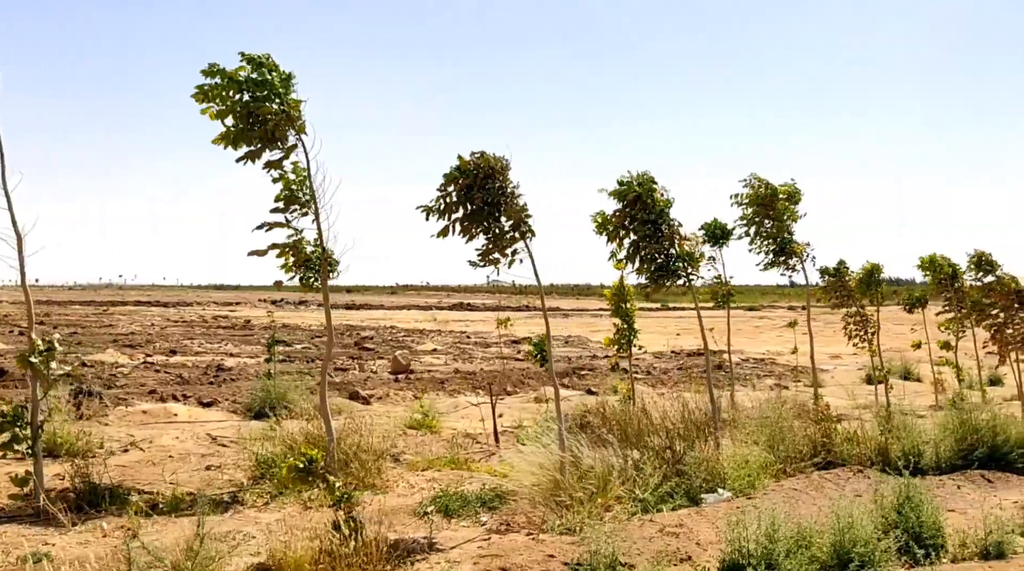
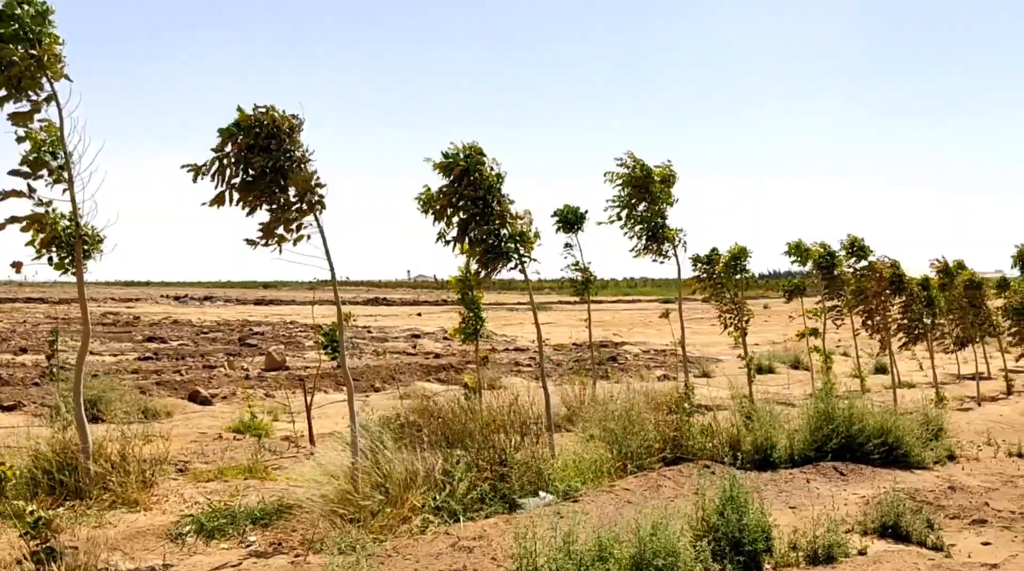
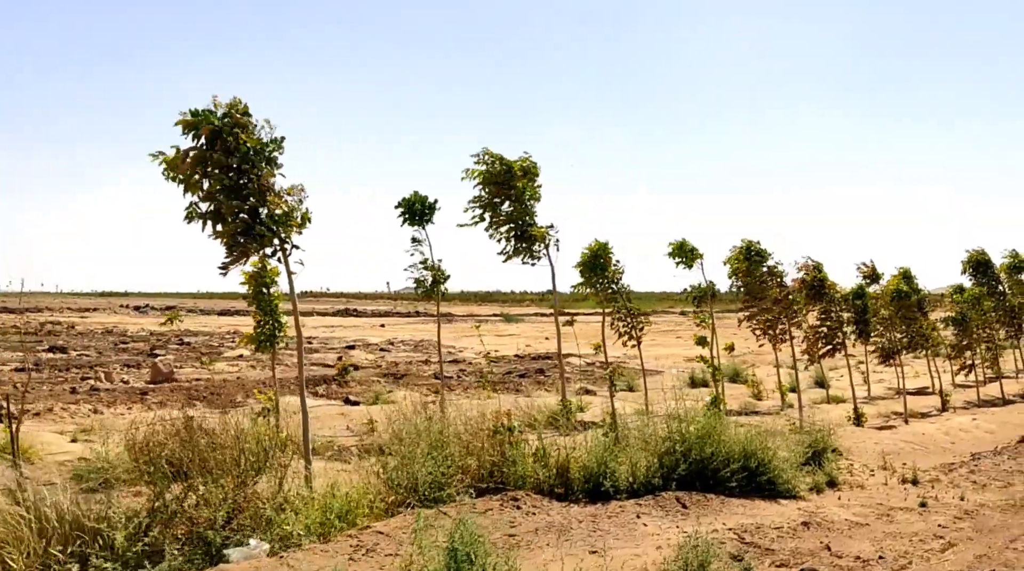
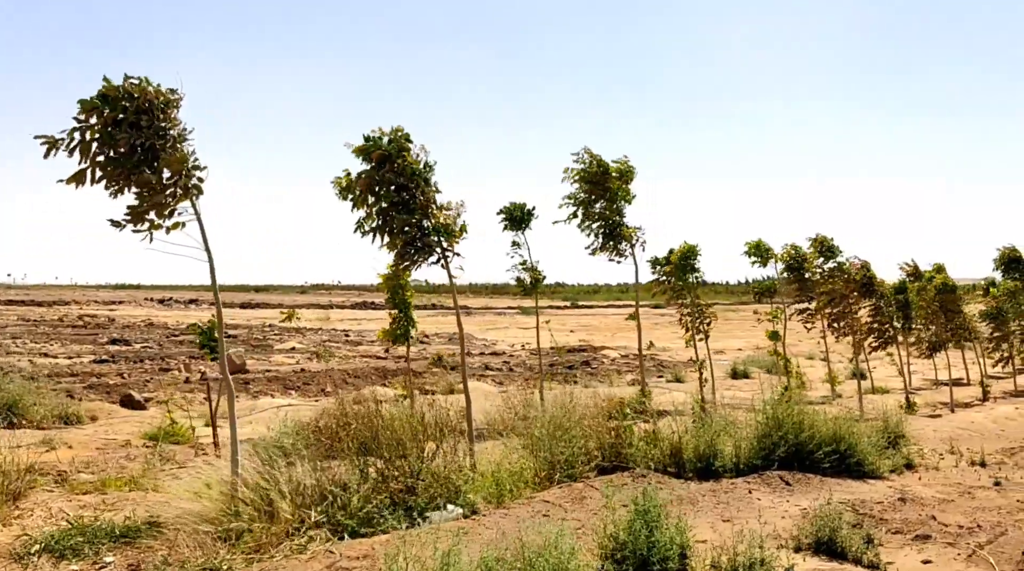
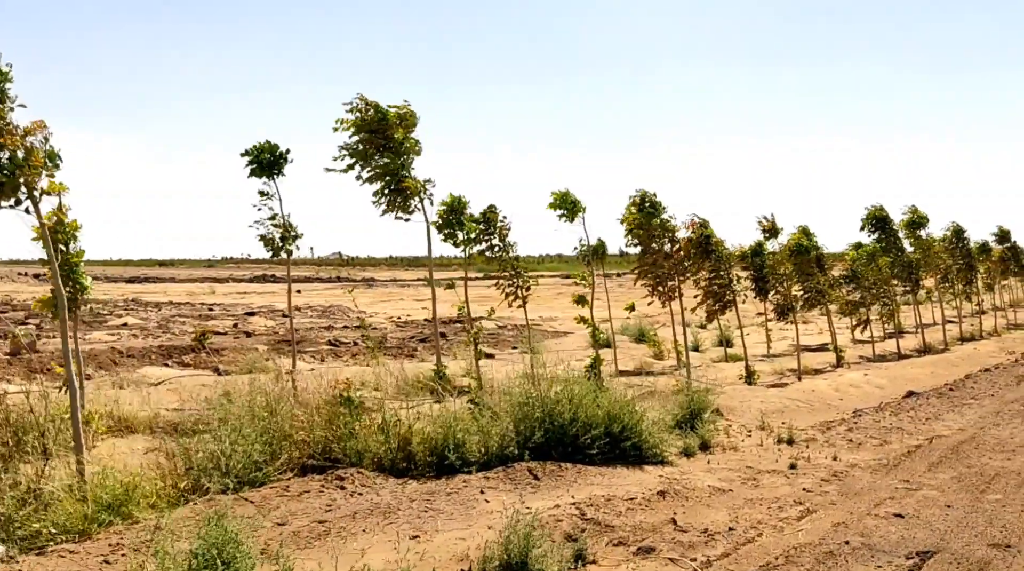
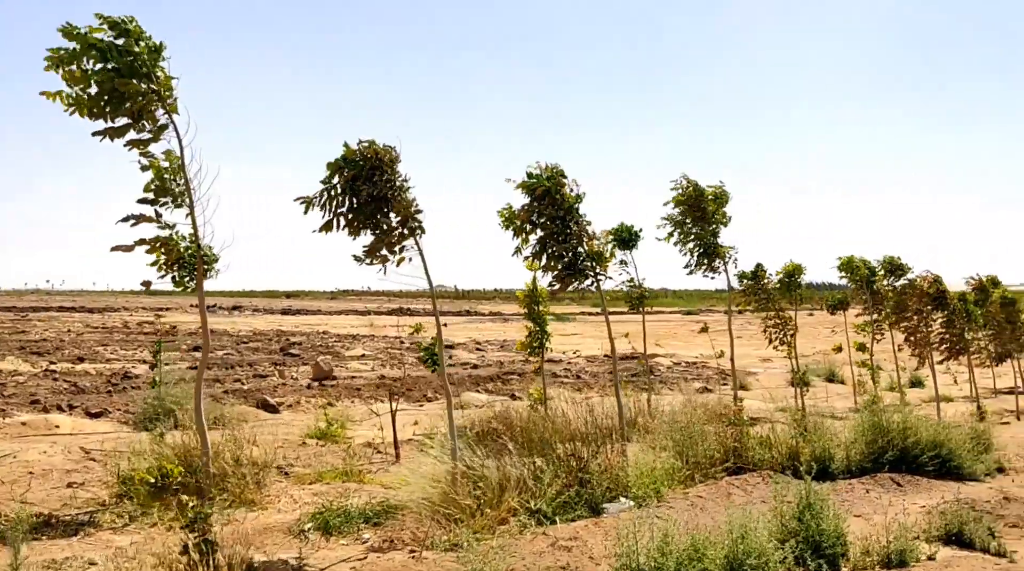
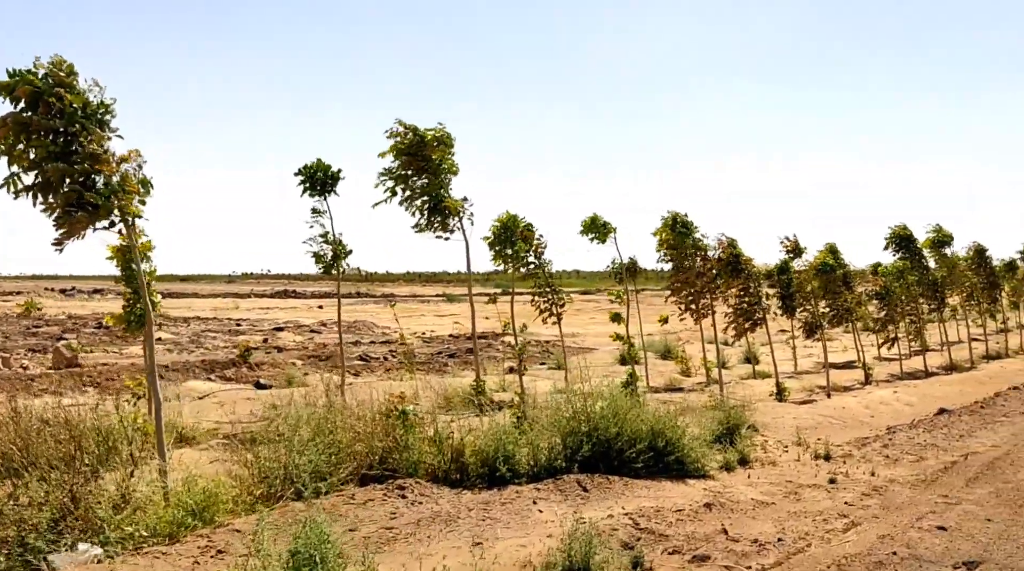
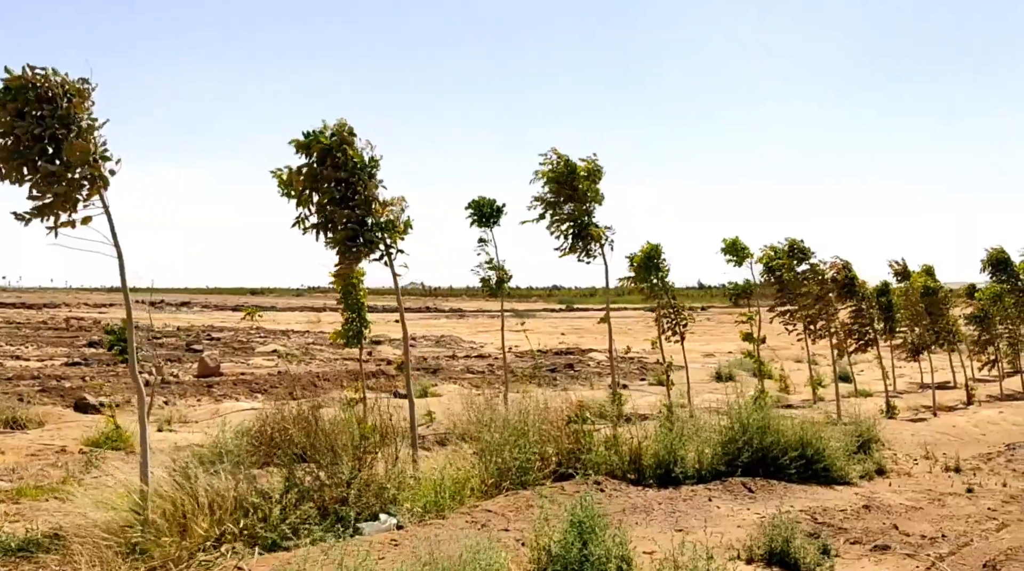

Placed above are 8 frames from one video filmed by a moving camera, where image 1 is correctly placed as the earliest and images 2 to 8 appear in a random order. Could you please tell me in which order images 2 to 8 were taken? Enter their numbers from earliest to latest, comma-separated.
6, 2, 4, 8, 3, 7, 5
